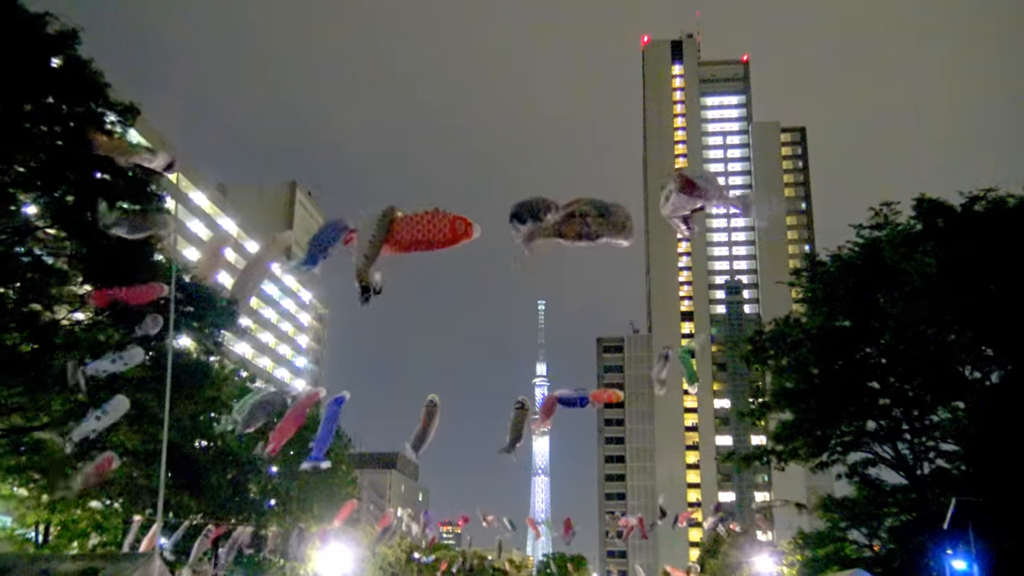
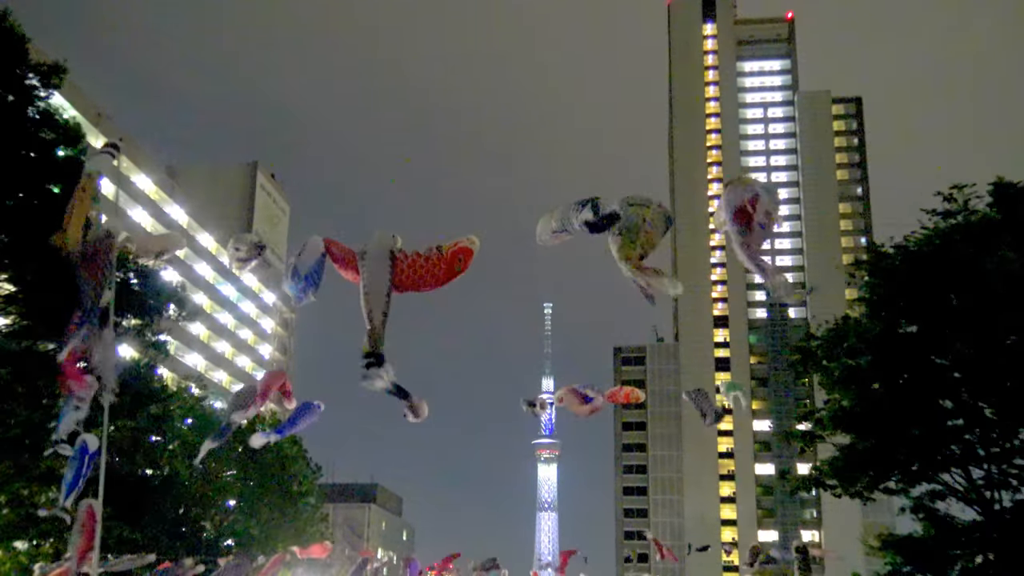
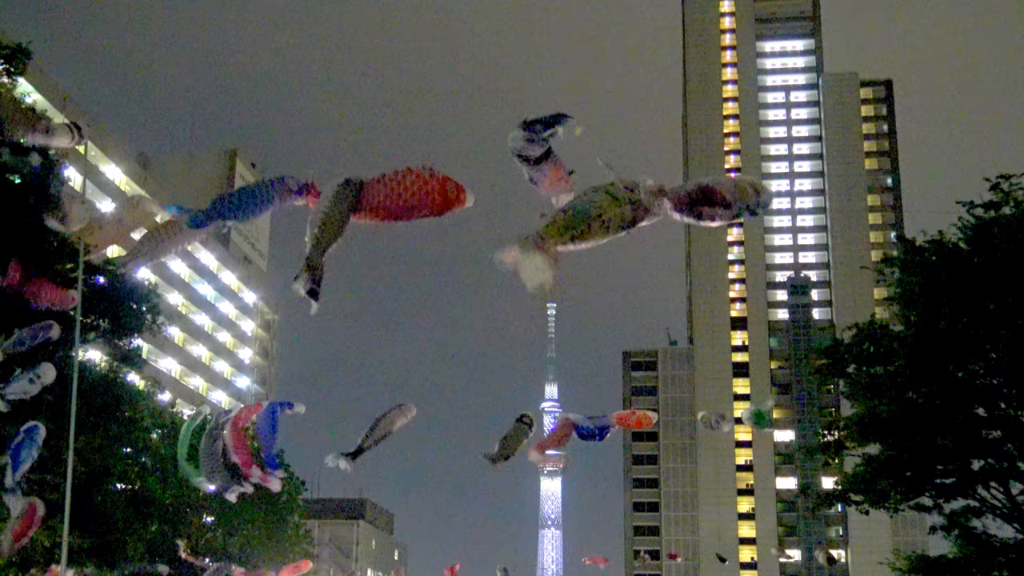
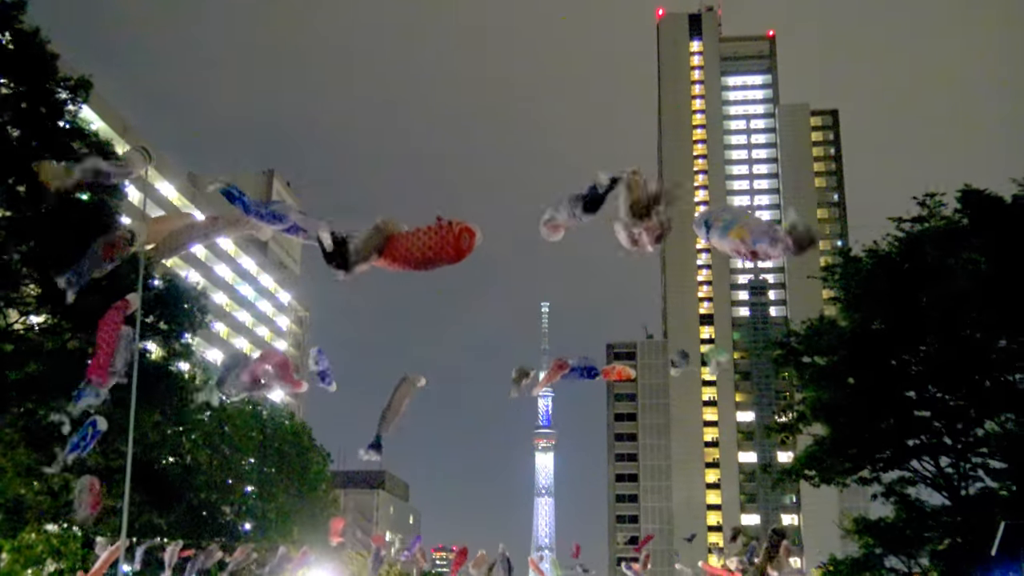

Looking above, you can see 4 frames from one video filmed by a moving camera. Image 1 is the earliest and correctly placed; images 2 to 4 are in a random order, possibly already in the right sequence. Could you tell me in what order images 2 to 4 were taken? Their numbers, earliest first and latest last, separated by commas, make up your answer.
4, 2, 3
